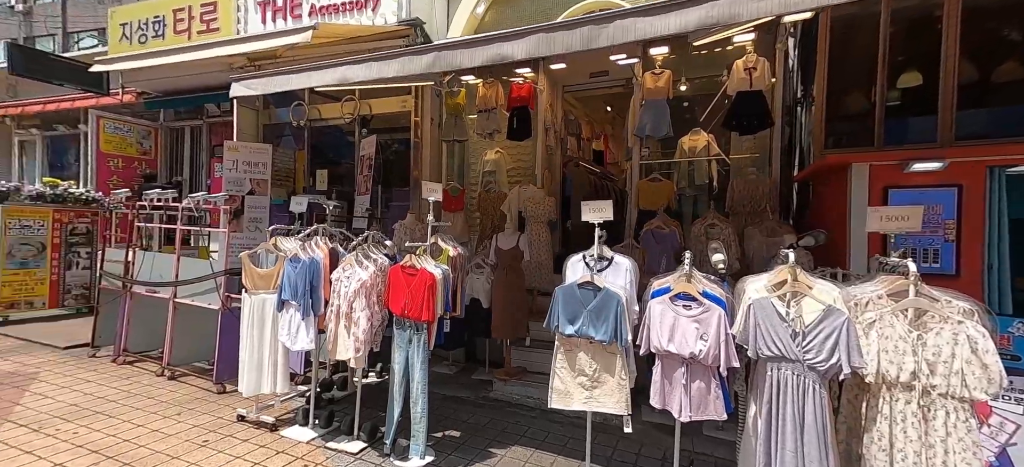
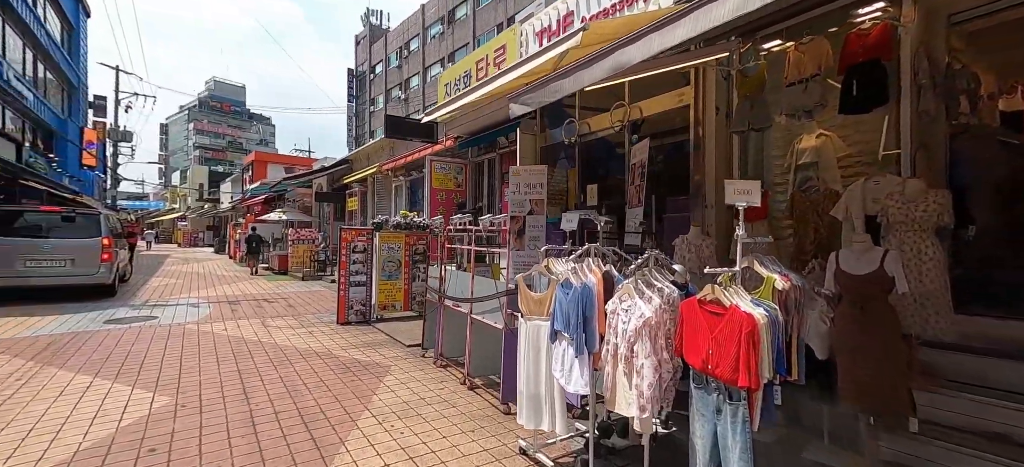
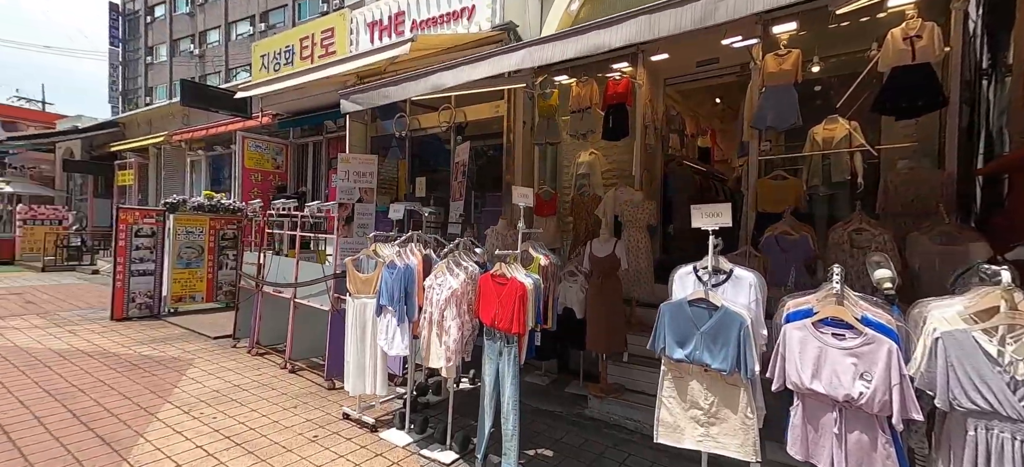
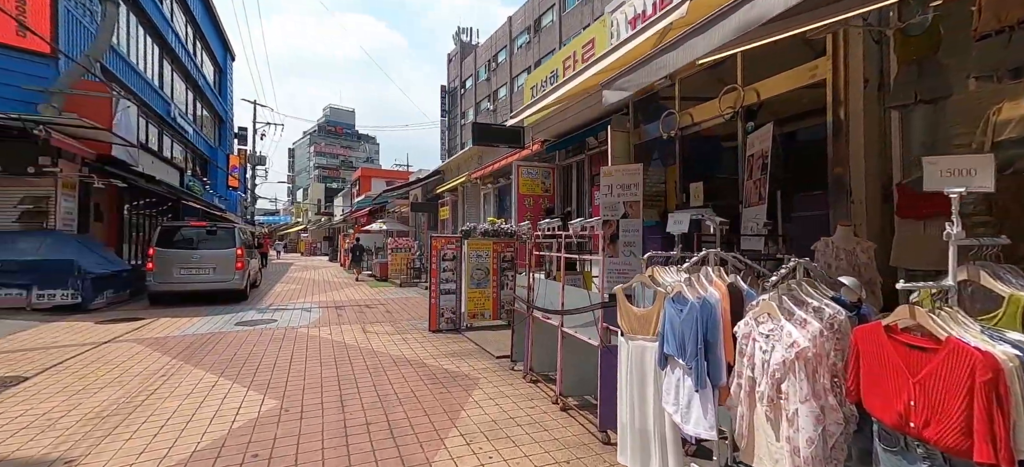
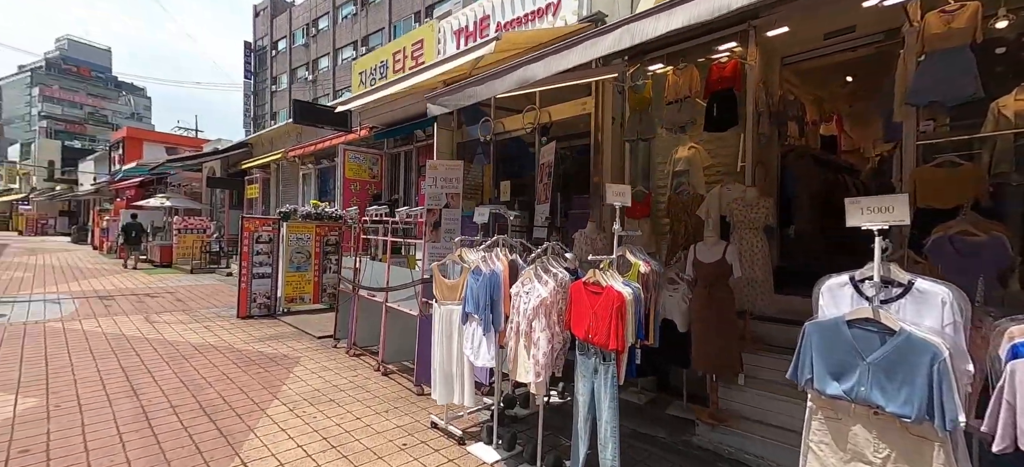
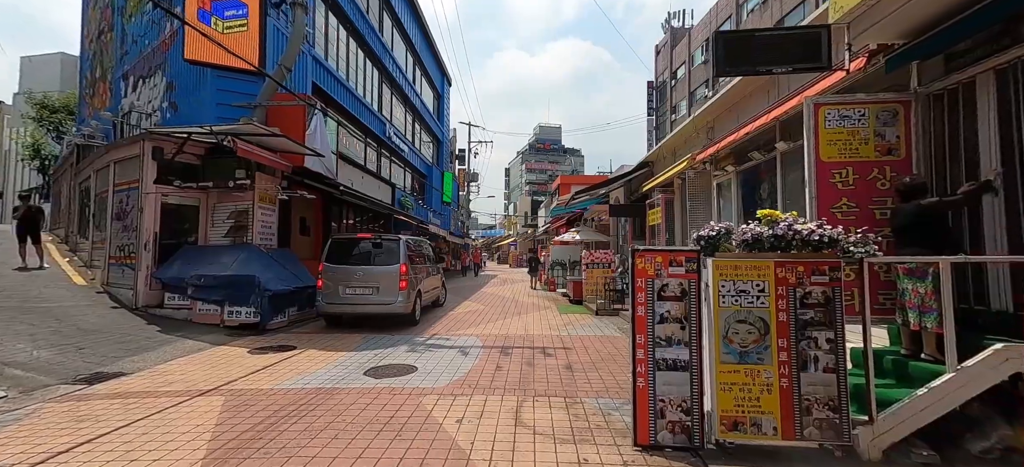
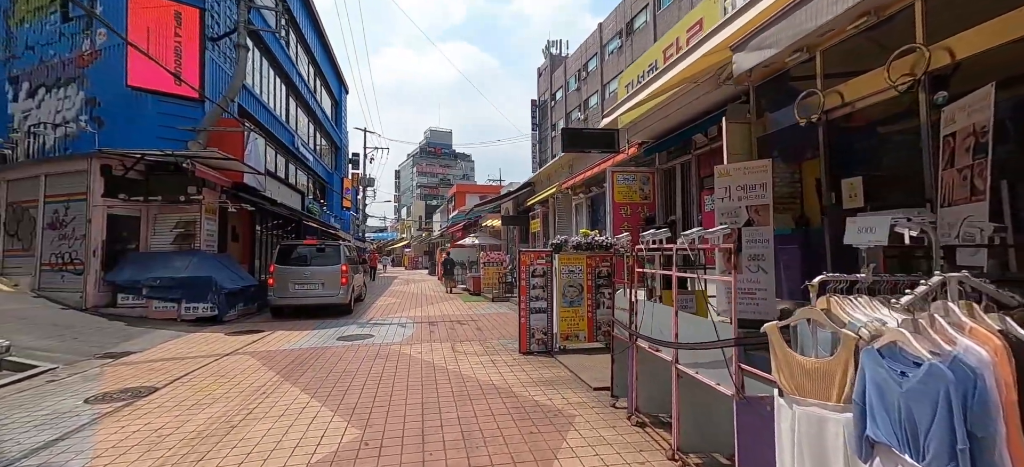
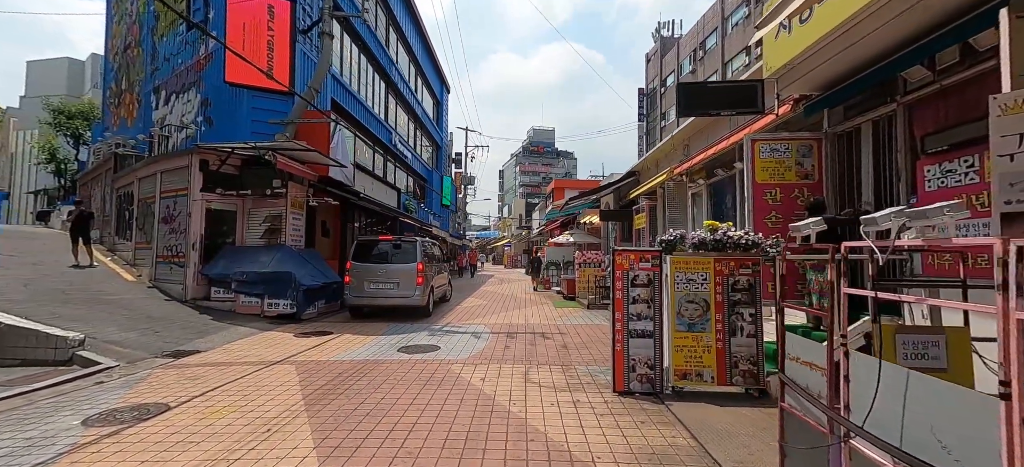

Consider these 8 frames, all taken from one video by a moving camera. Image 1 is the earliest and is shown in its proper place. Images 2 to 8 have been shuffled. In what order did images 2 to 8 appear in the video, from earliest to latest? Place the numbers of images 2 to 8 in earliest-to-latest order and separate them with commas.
3, 5, 2, 4, 7, 8, 6
